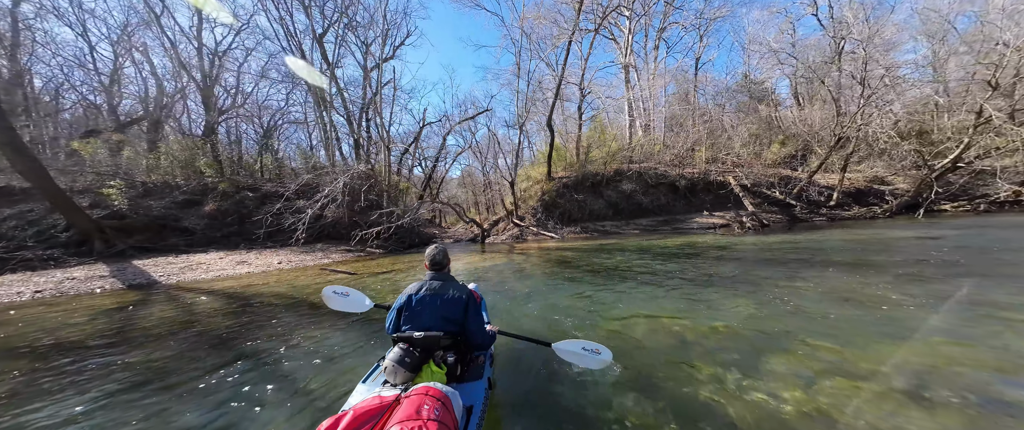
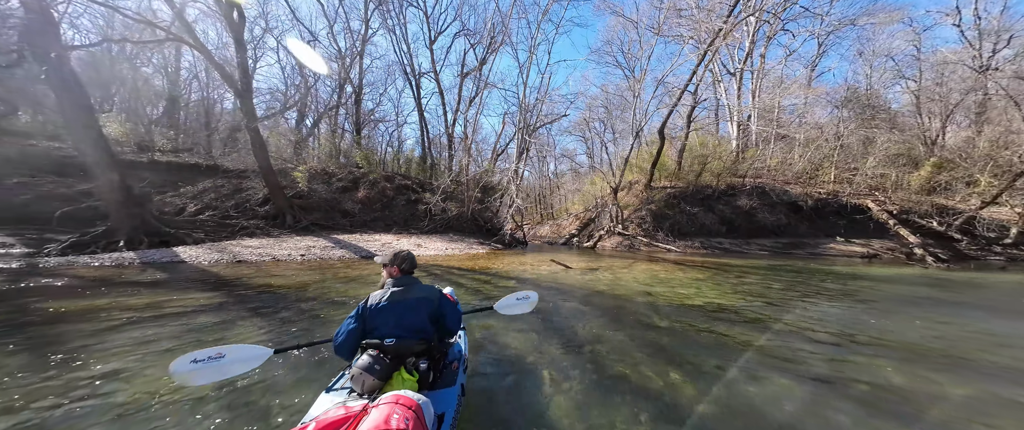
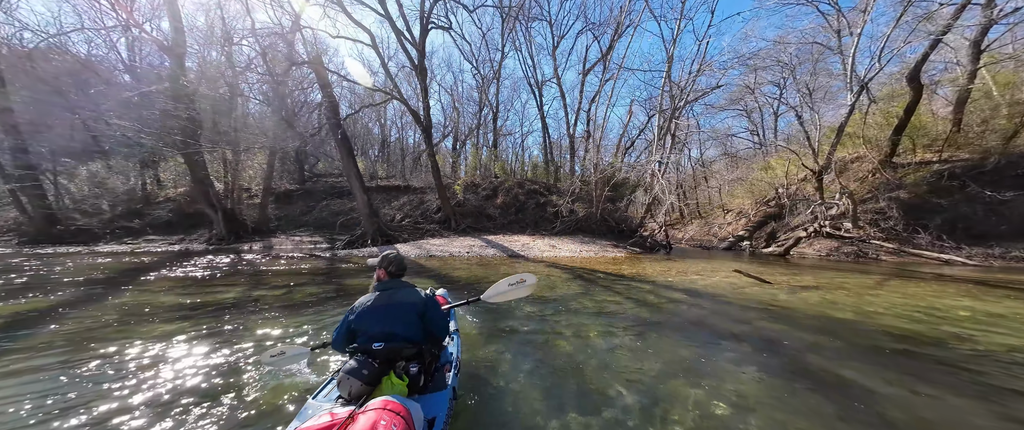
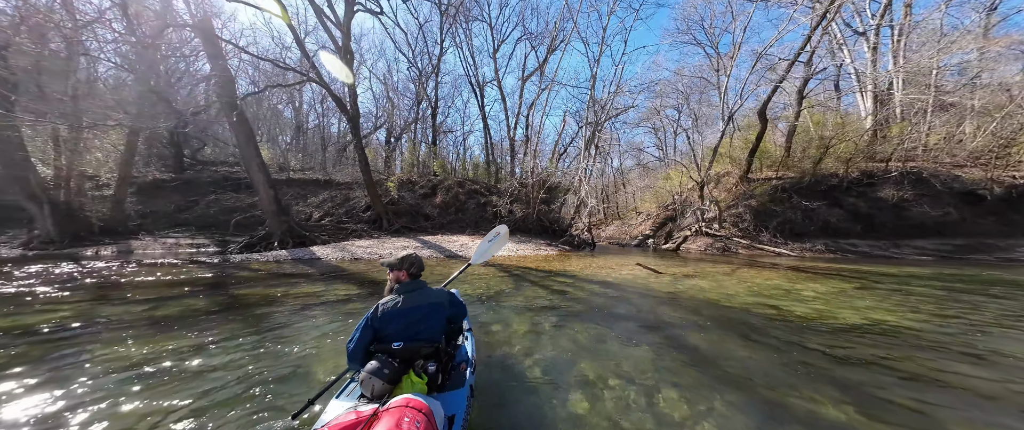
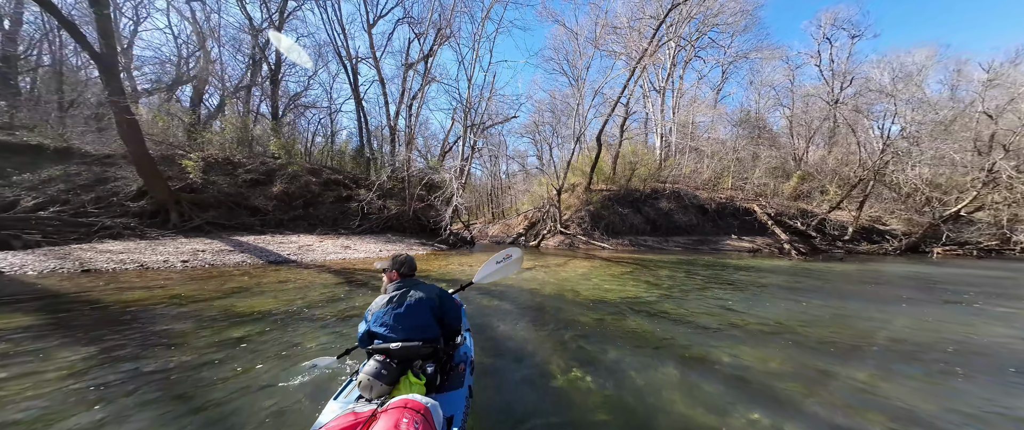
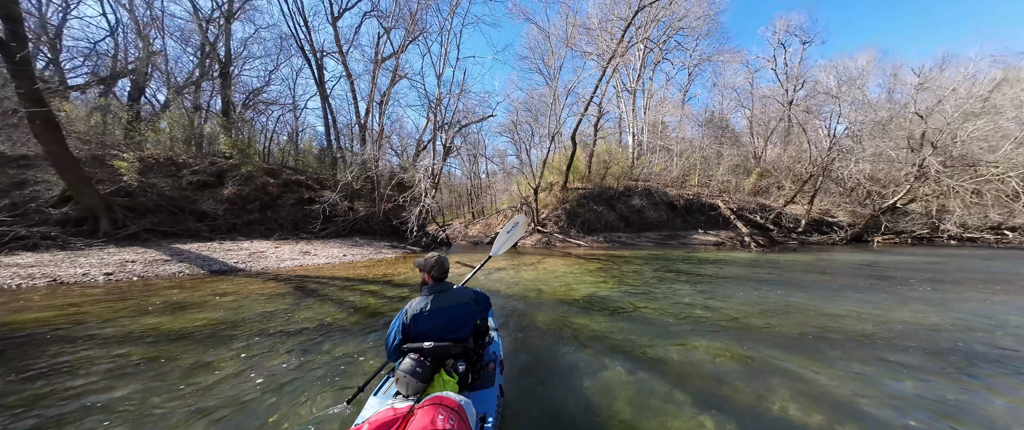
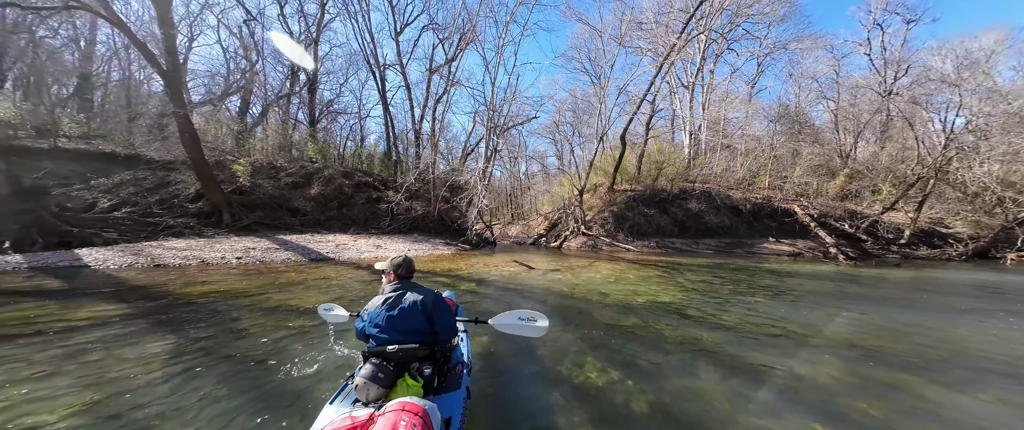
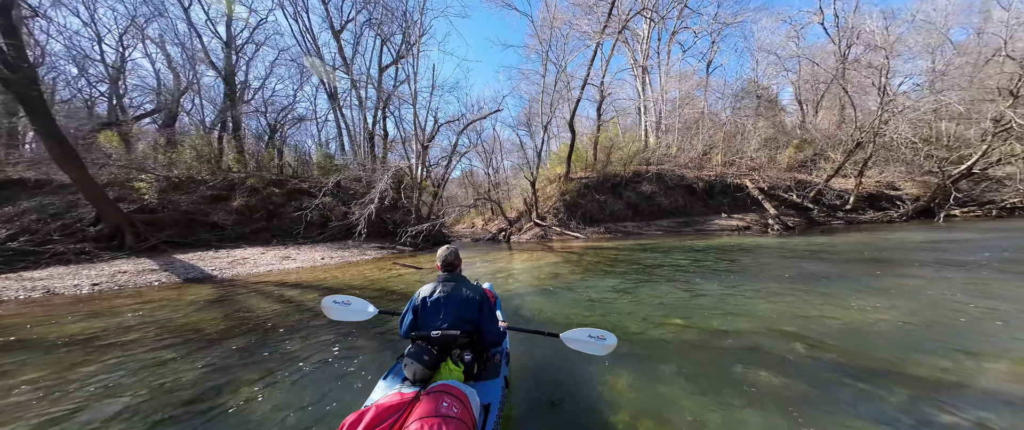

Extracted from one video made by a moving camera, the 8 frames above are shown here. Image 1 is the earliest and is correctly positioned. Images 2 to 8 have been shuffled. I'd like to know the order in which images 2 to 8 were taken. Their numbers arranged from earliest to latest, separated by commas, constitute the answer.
8, 6, 5, 7, 2, 4, 3
